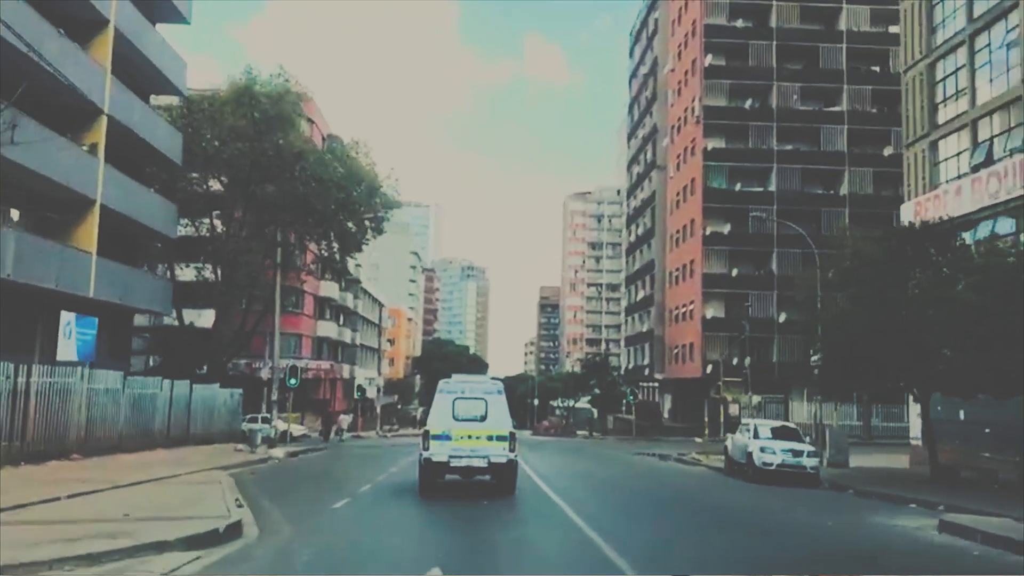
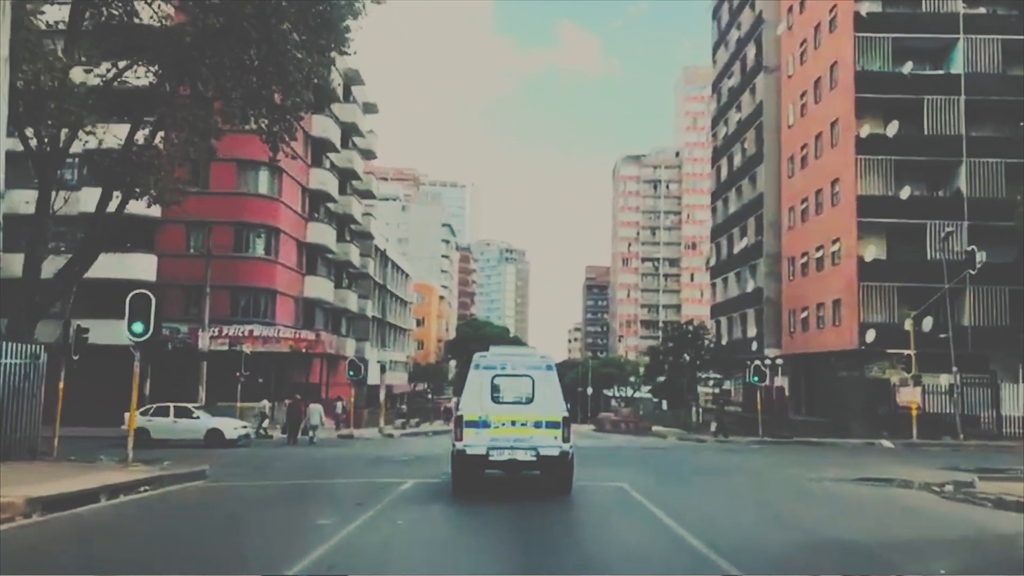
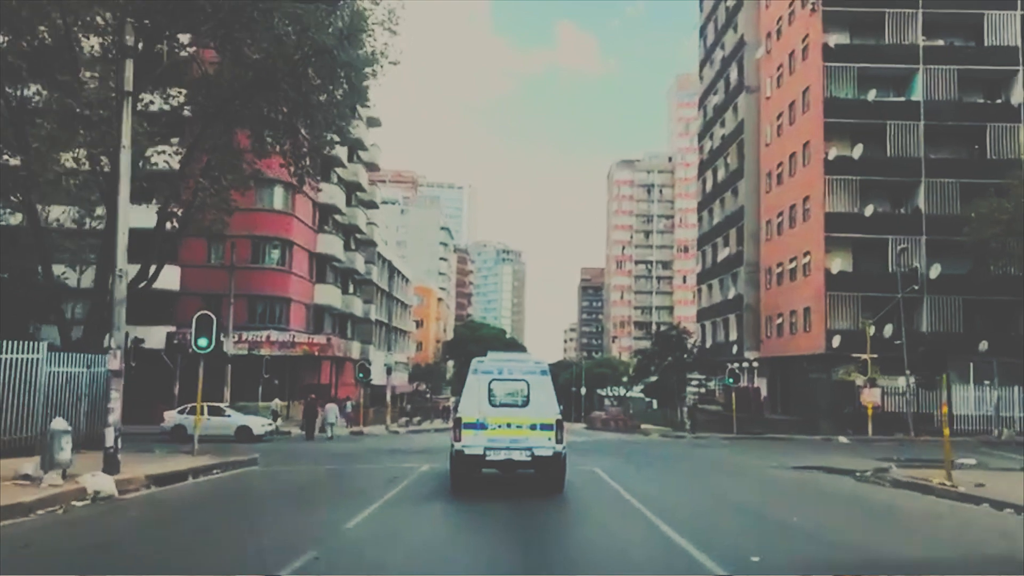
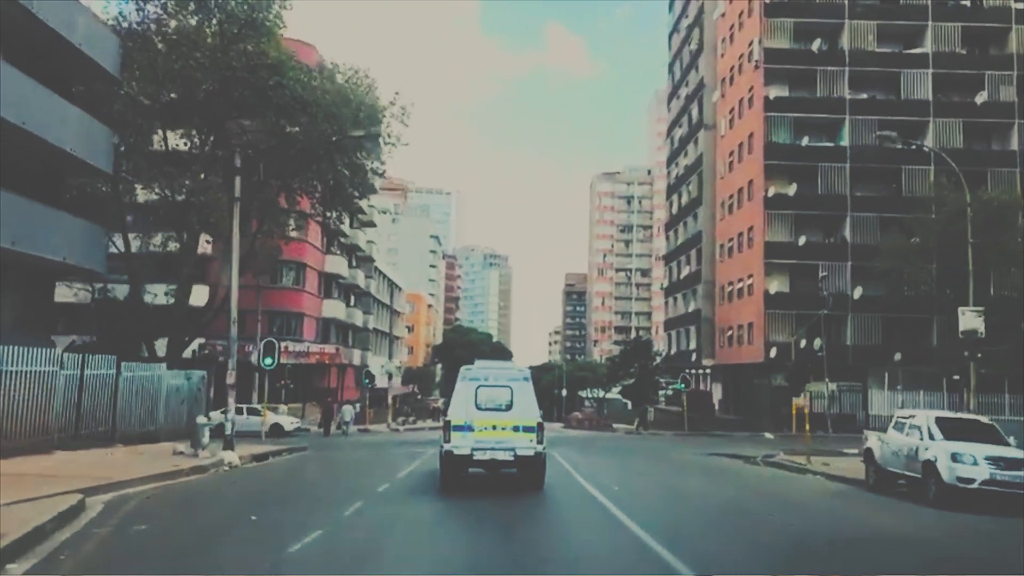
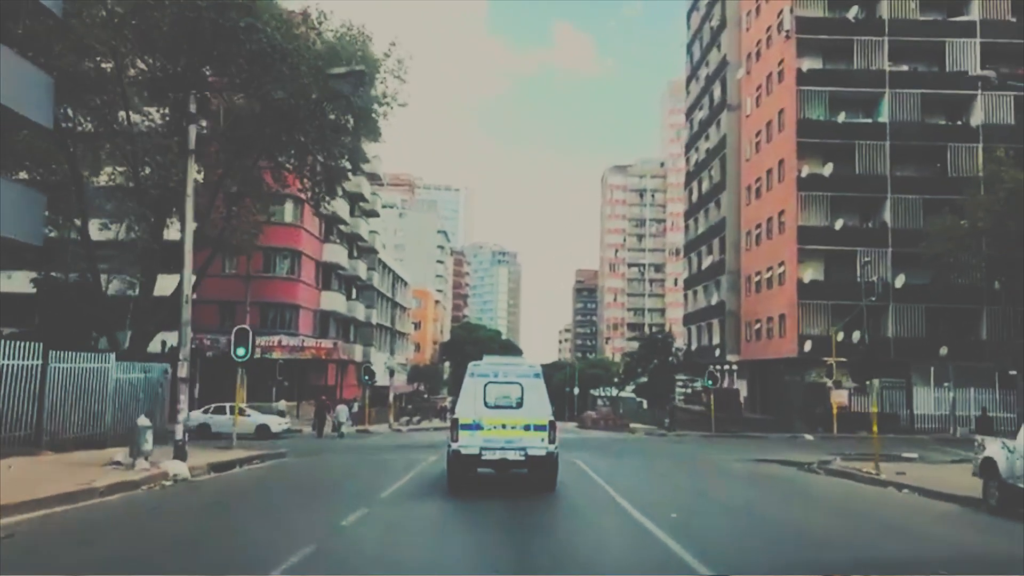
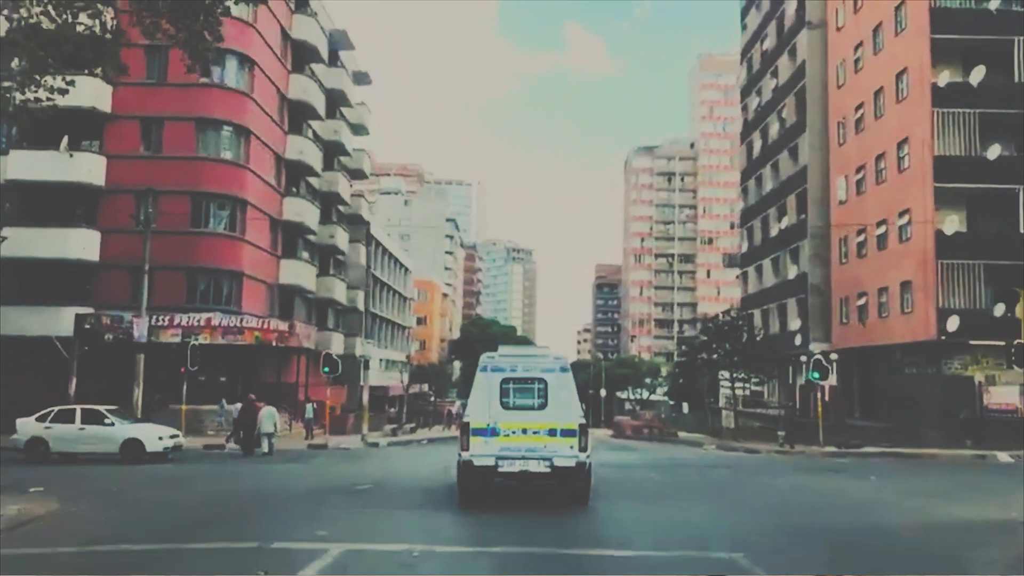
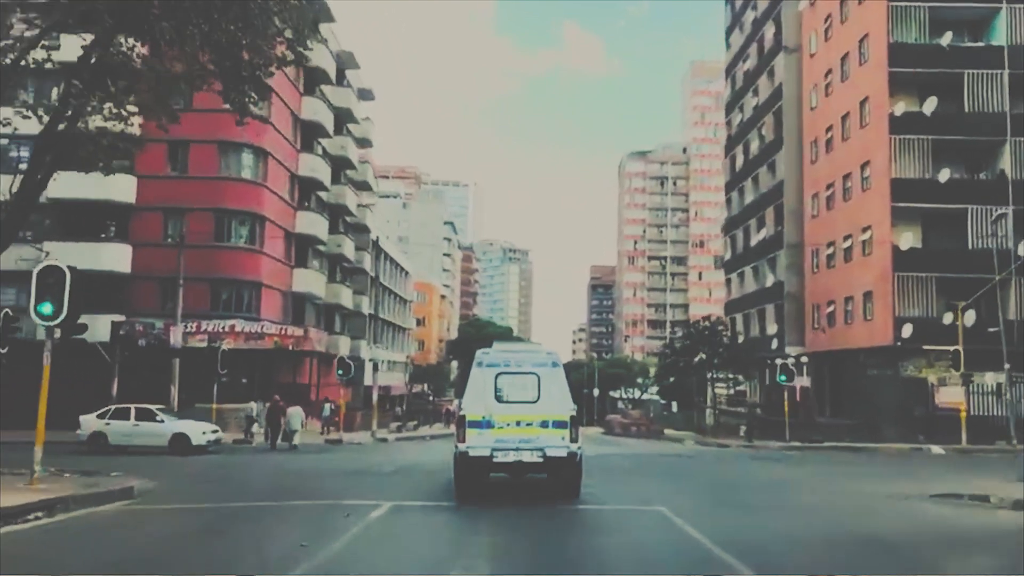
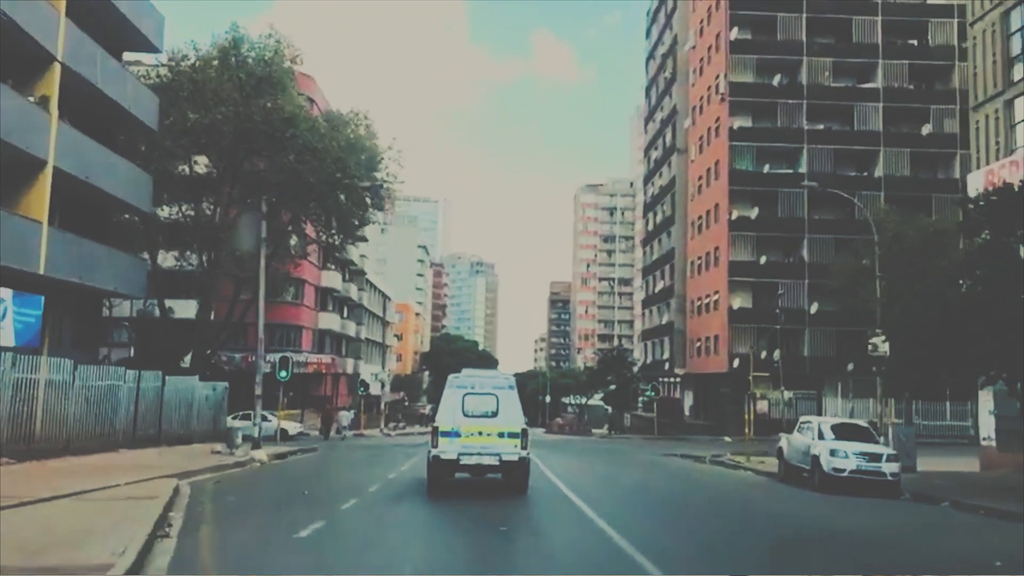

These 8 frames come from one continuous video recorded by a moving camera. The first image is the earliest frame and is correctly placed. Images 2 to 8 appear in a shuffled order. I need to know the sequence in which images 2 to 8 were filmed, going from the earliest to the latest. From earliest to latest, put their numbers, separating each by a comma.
8, 4, 5, 3, 2, 7, 6
